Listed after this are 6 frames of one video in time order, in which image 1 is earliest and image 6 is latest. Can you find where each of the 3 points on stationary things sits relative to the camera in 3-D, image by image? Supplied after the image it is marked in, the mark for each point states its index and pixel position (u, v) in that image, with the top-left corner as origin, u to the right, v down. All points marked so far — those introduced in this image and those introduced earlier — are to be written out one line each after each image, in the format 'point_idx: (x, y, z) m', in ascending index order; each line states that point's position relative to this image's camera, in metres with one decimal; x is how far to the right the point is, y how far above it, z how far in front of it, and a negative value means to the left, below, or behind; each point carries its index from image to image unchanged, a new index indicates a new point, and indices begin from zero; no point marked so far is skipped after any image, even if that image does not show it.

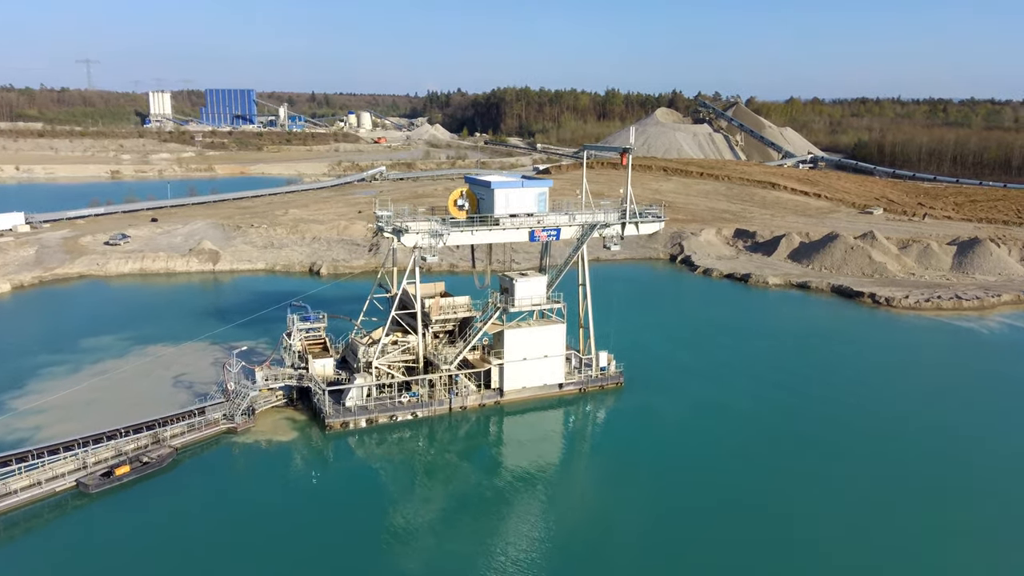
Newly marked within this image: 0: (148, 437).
0: (-9.5, -3.9, +19.1) m
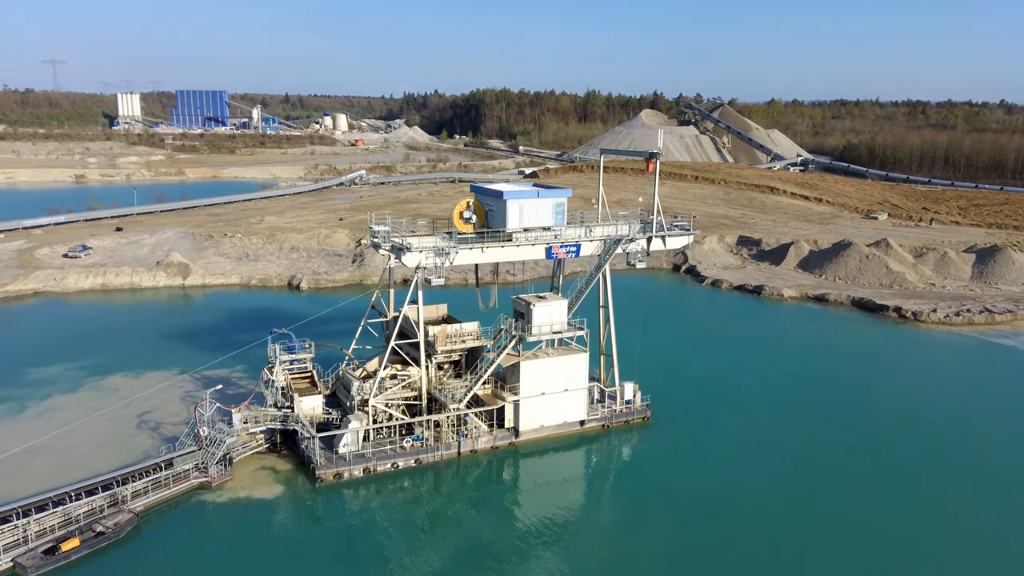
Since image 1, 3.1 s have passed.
0: (-8.9, -4.6, +16.1) m
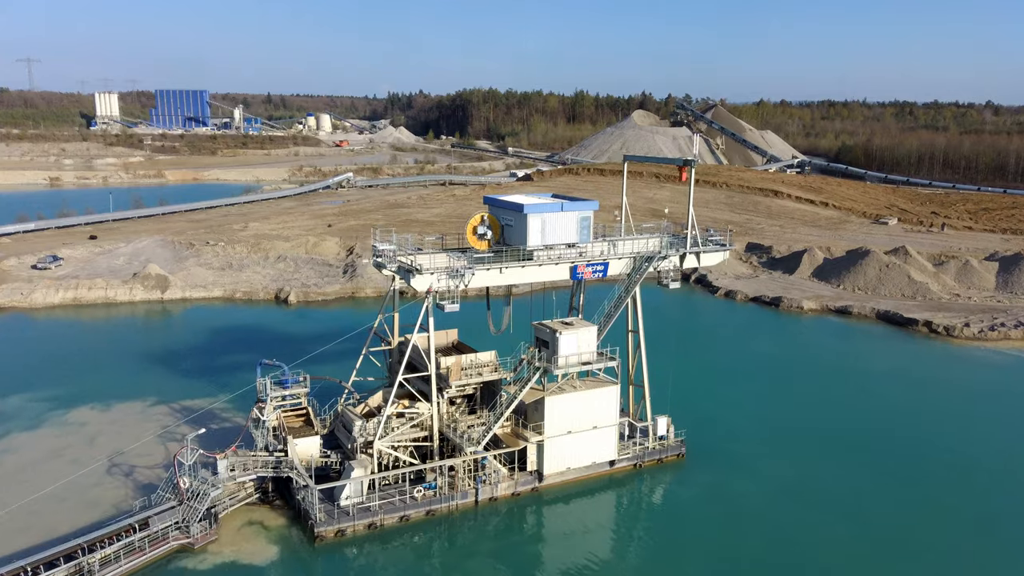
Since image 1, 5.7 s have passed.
0: (-8.3, -5.3, +13.7) m
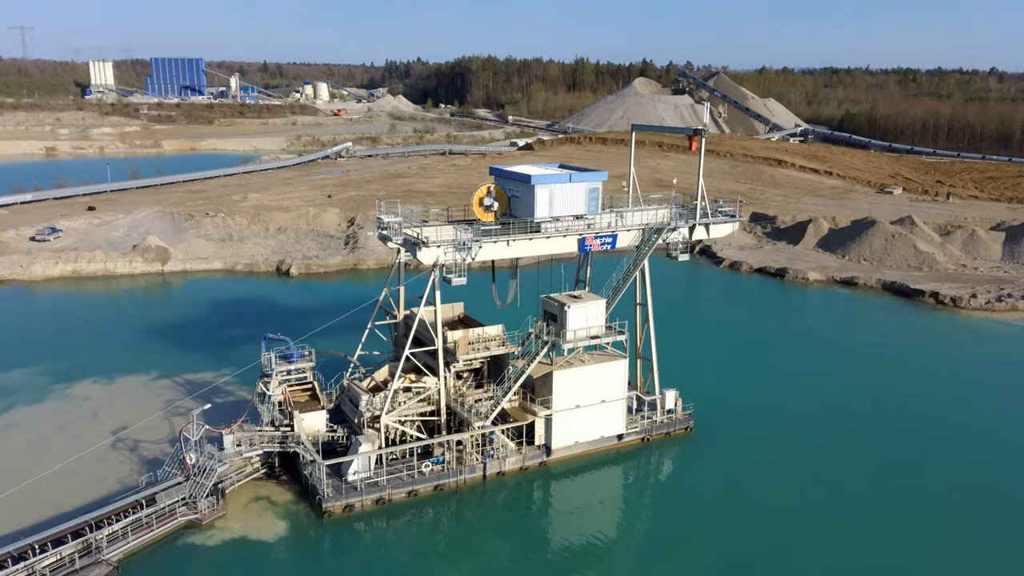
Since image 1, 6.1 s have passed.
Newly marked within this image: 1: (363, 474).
0: (-8.1, -4.8, +13.6) m
1: (-3.3, -4.1, +16.0) m
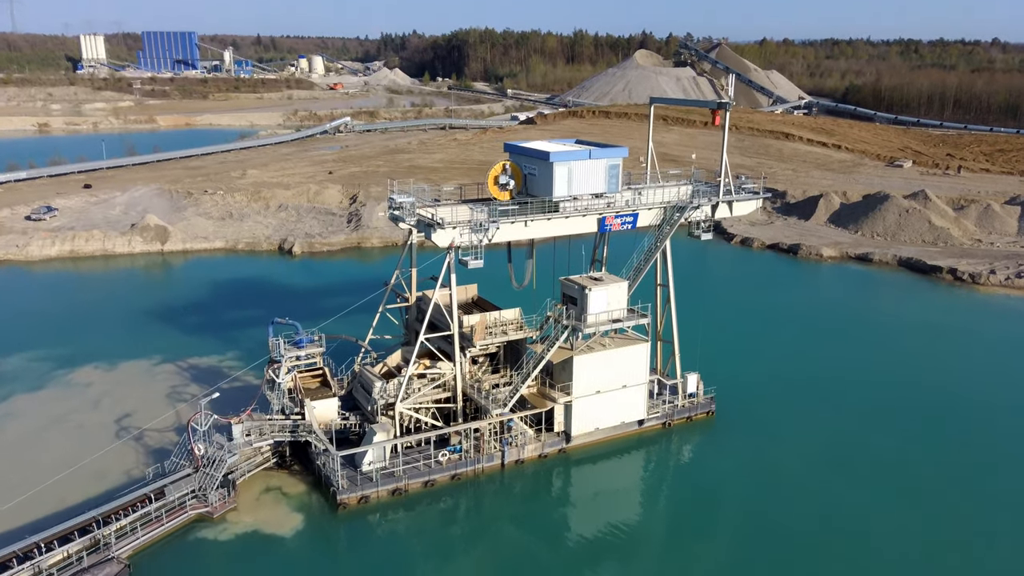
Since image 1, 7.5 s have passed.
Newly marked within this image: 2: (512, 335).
0: (-7.7, -4.5, +13.1) m
1: (-2.8, -3.7, +15.5) m
2: (0.0, -1.0, +16.8) m
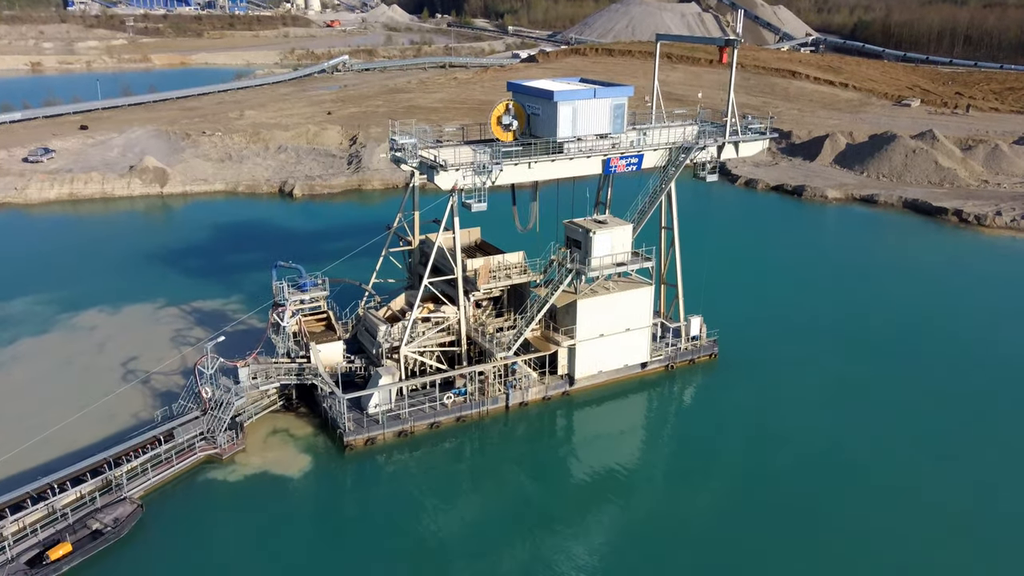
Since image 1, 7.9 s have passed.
0: (-7.6, -3.5, +13.3) m
1: (-2.8, -2.5, +15.6) m
2: (+0.1, +0.2, +16.7) m
